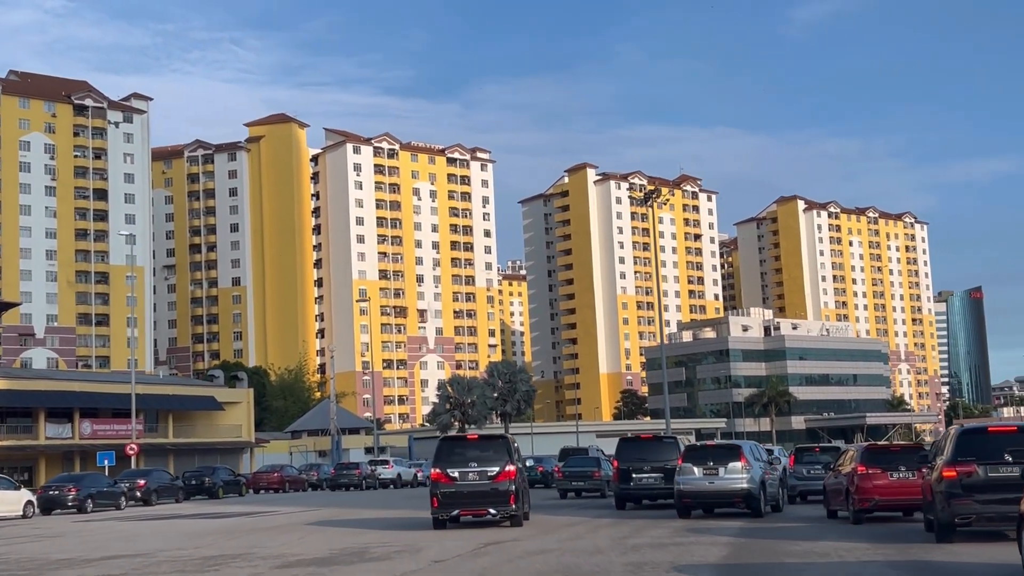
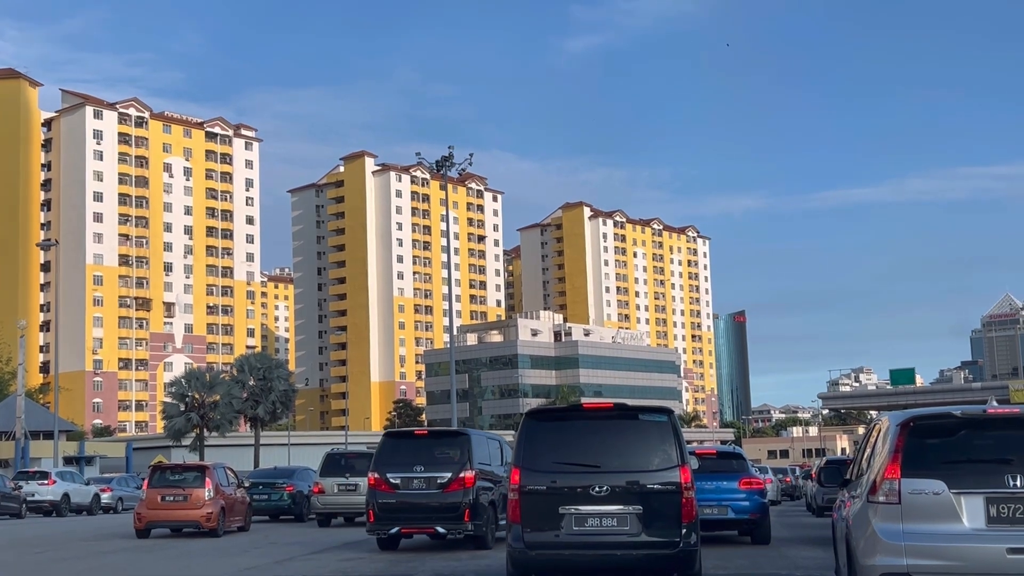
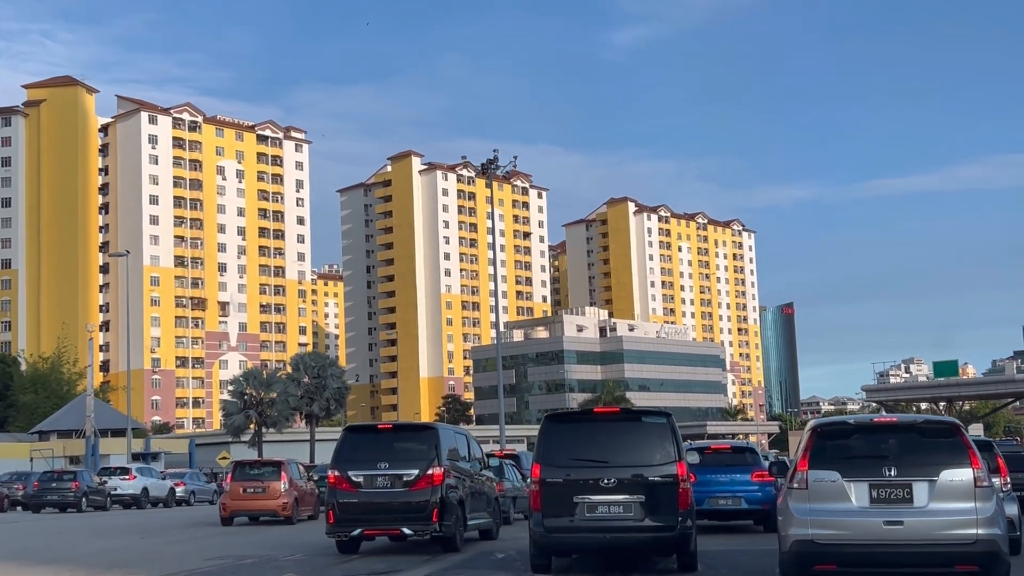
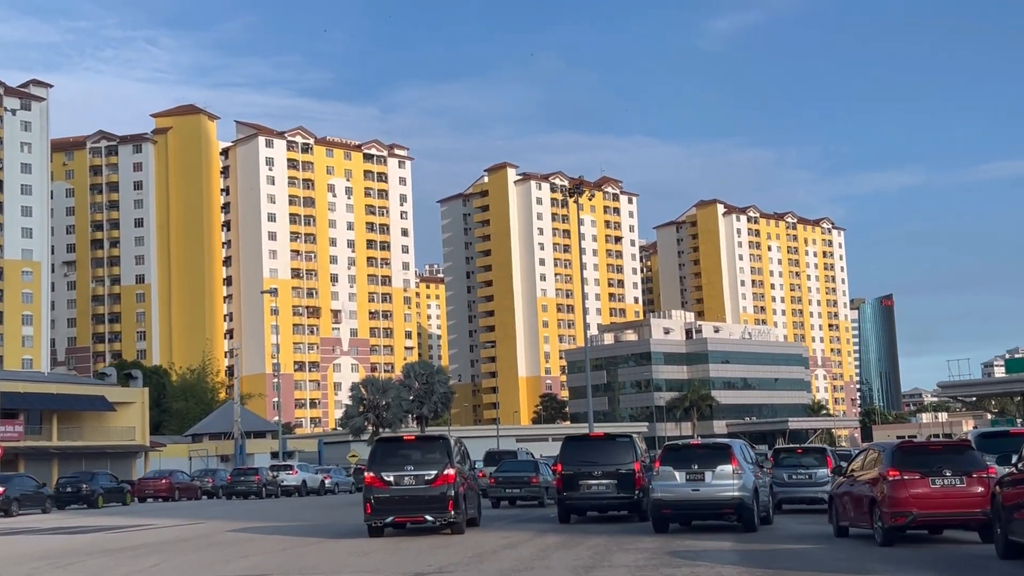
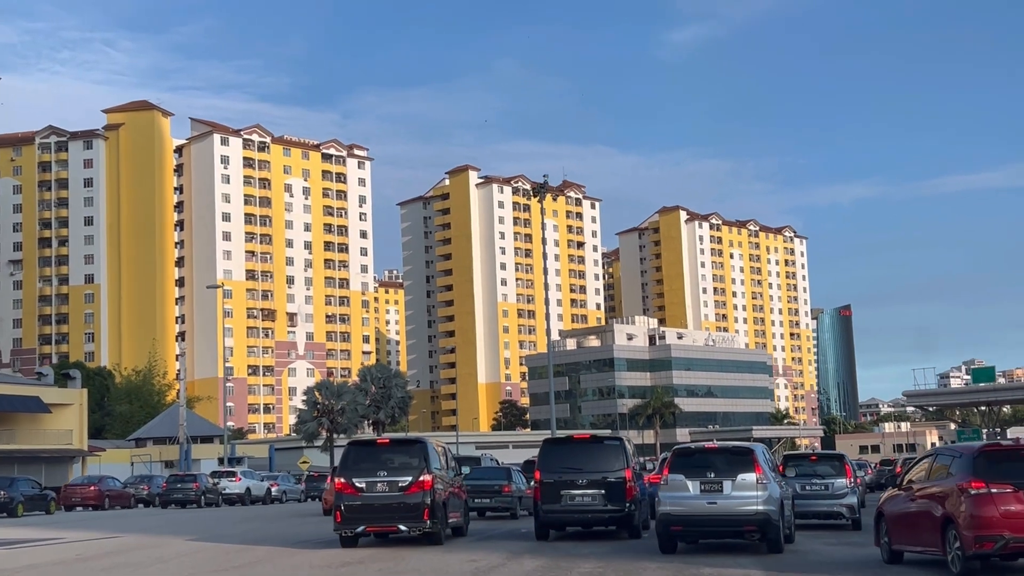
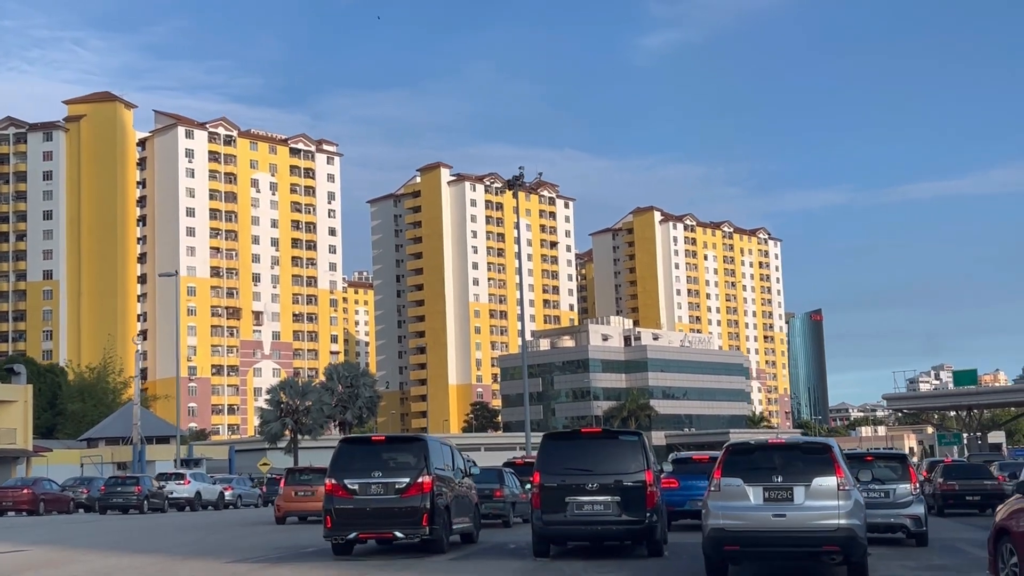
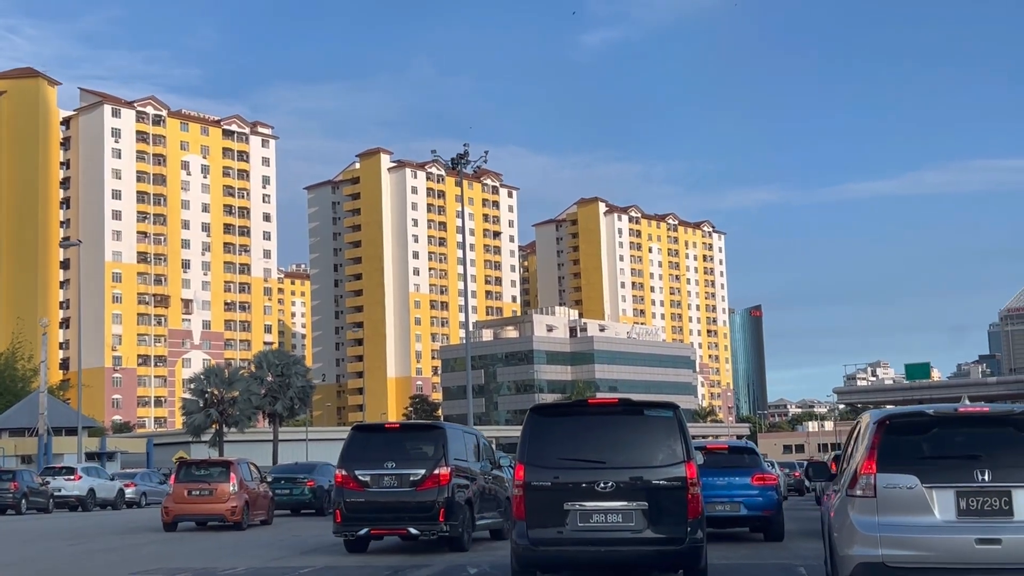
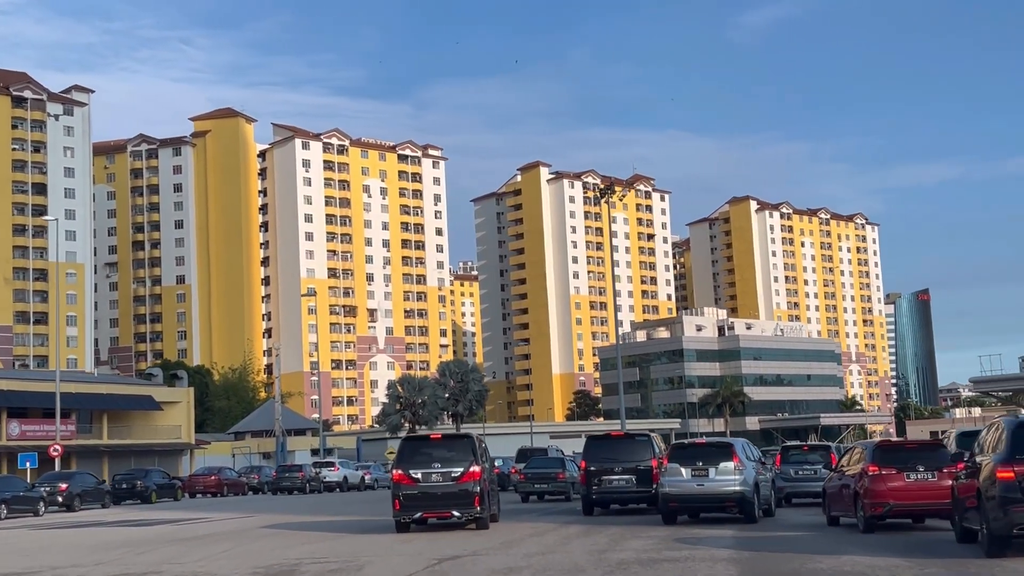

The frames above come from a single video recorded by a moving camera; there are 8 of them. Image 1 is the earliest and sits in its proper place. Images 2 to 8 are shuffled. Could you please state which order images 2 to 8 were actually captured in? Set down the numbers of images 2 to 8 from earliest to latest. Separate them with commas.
8, 4, 5, 6, 3, 7, 2
